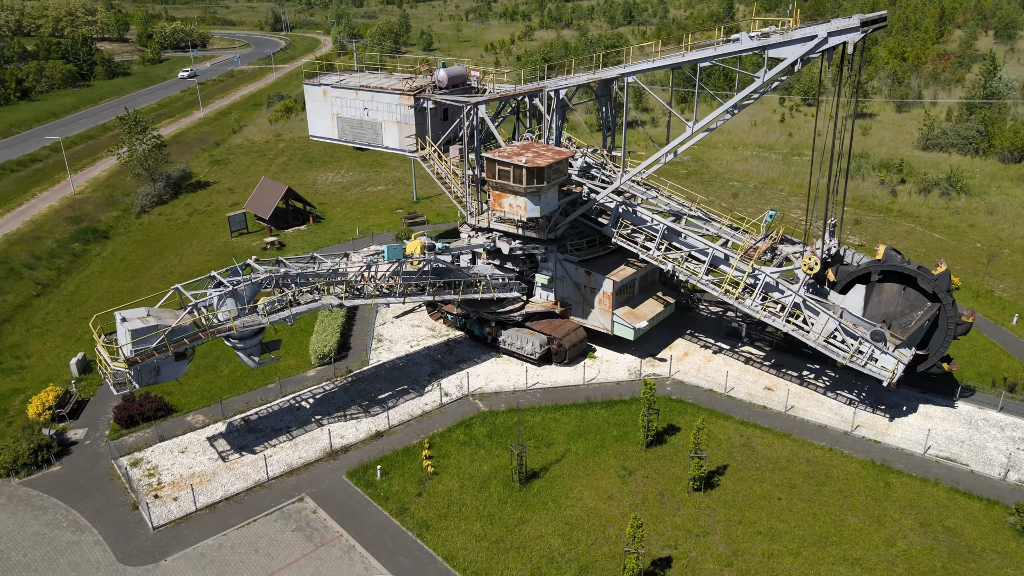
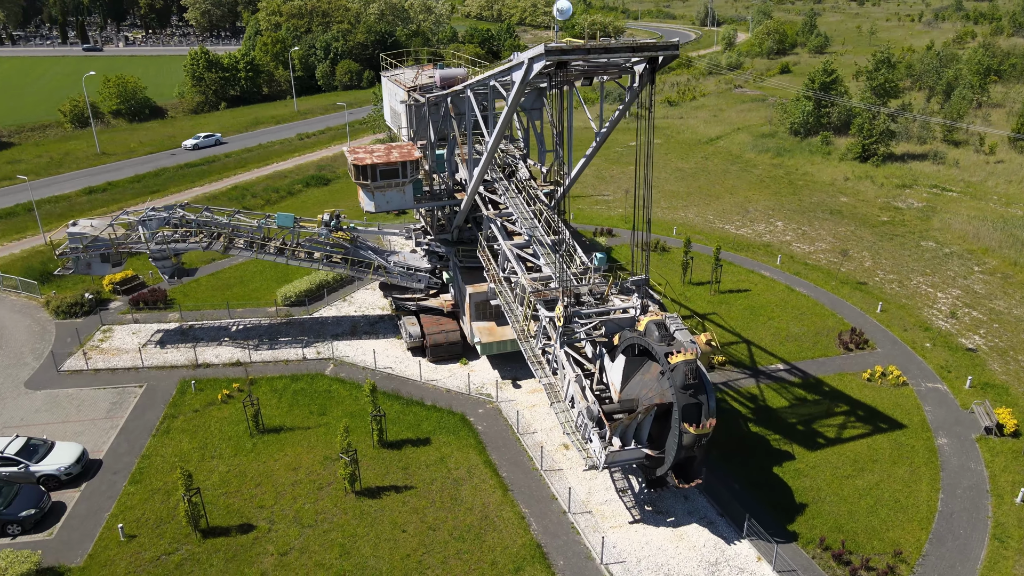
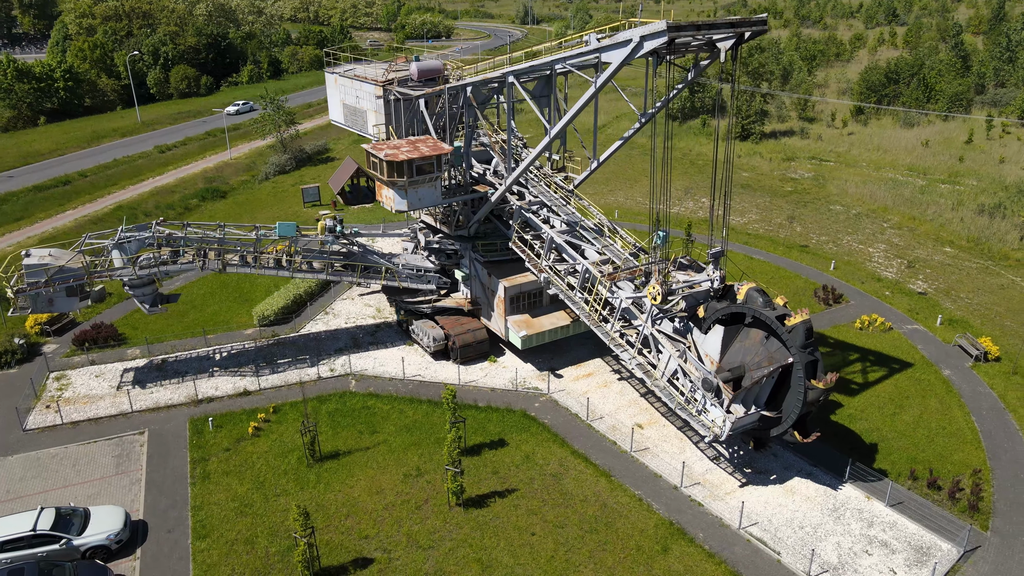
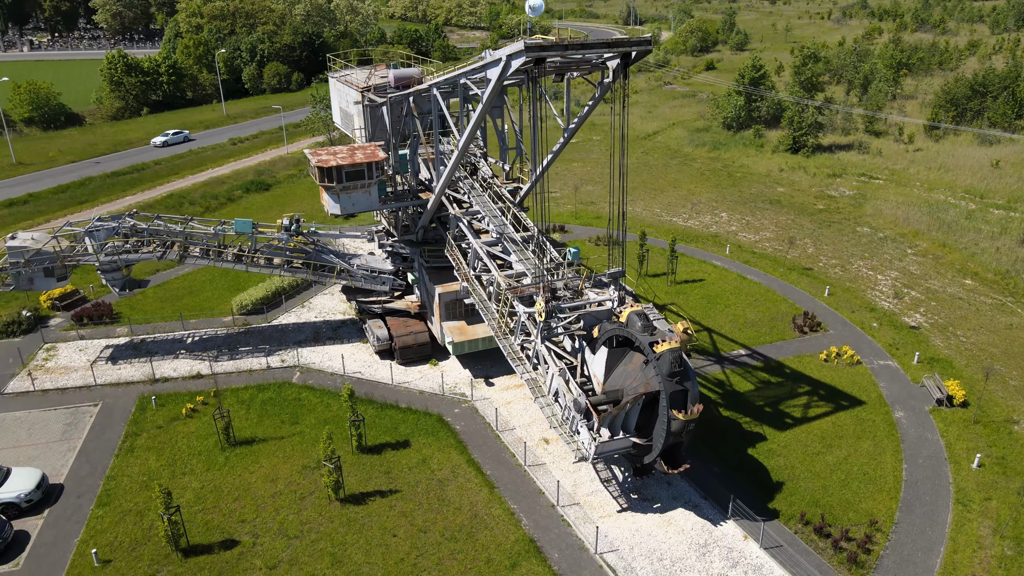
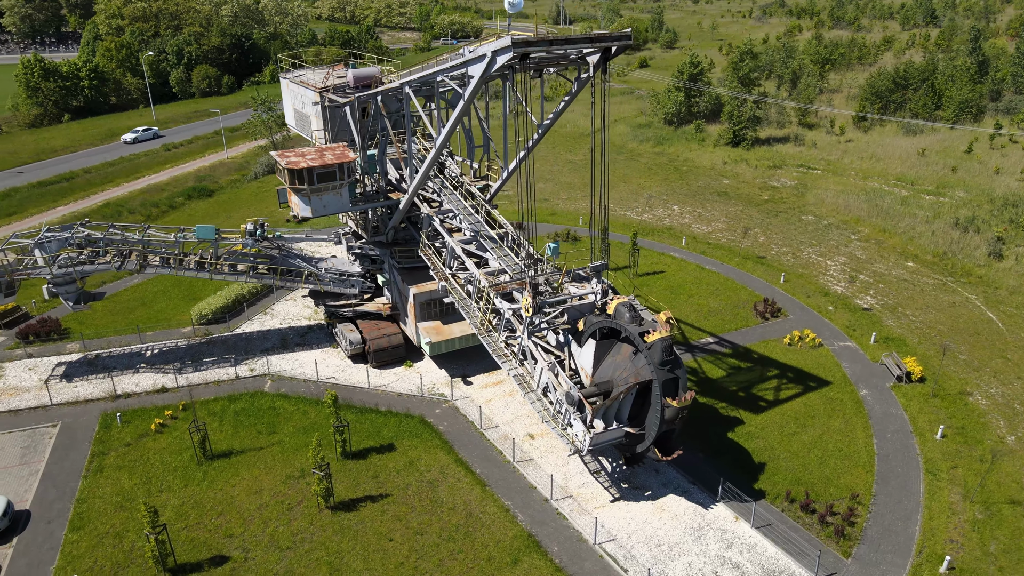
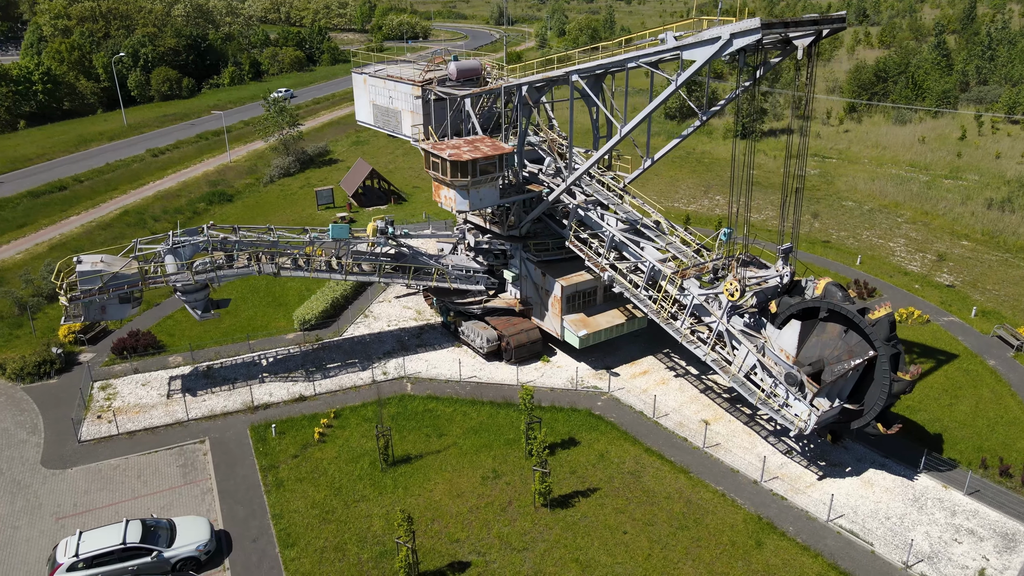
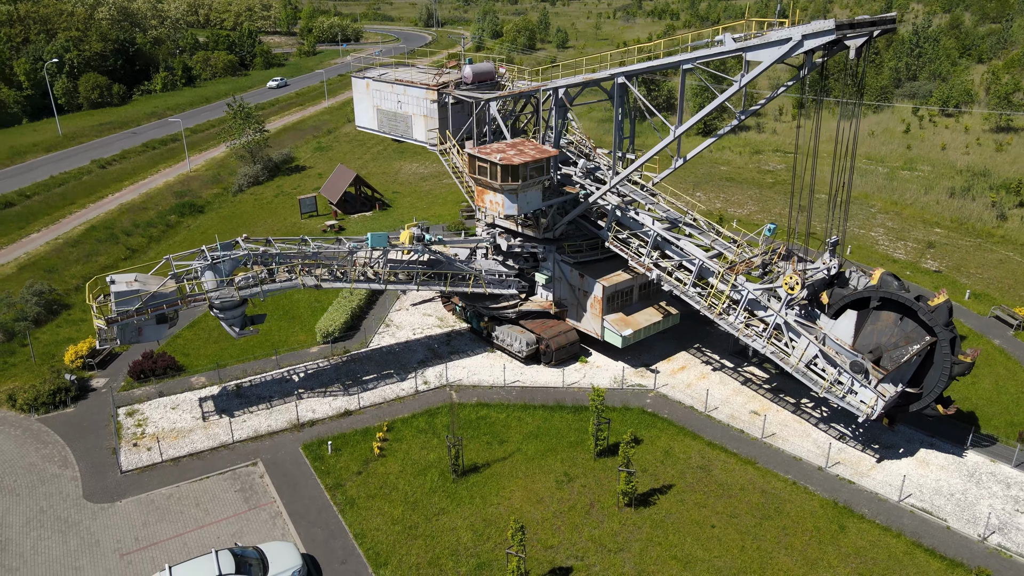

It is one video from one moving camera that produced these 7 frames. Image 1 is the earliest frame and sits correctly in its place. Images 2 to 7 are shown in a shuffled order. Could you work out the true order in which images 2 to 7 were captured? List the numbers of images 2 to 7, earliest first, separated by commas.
7, 6, 3, 5, 4, 2
